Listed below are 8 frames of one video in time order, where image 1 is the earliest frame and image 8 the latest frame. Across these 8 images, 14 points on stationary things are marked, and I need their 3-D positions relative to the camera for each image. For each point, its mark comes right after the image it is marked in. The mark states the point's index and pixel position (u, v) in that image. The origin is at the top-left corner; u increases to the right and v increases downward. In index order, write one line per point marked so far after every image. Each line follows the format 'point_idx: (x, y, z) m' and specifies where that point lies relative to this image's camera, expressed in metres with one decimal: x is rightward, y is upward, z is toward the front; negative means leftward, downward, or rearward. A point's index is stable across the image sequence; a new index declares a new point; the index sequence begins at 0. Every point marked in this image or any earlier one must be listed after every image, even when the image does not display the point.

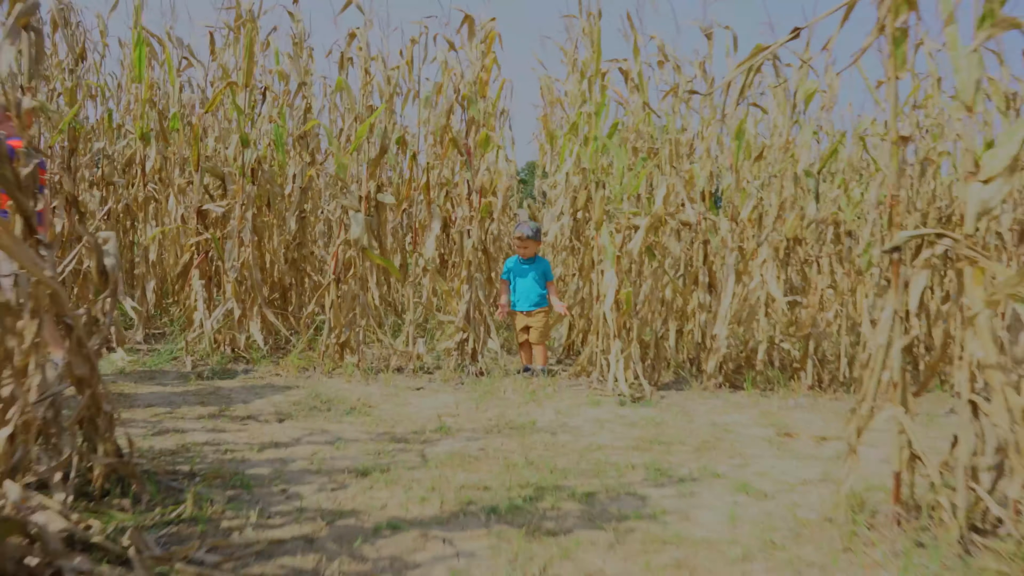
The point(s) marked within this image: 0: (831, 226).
0: (+2.7, +0.5, +3.9) m
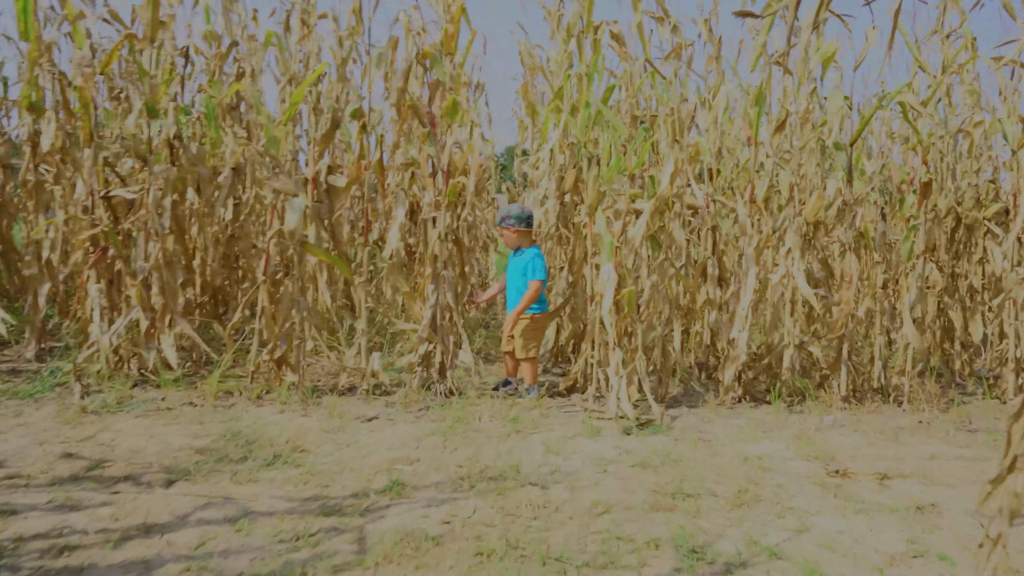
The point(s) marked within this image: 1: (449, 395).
0: (+2.5, +0.6, +3.3) m
1: (-0.4, -0.7, +3.0) m
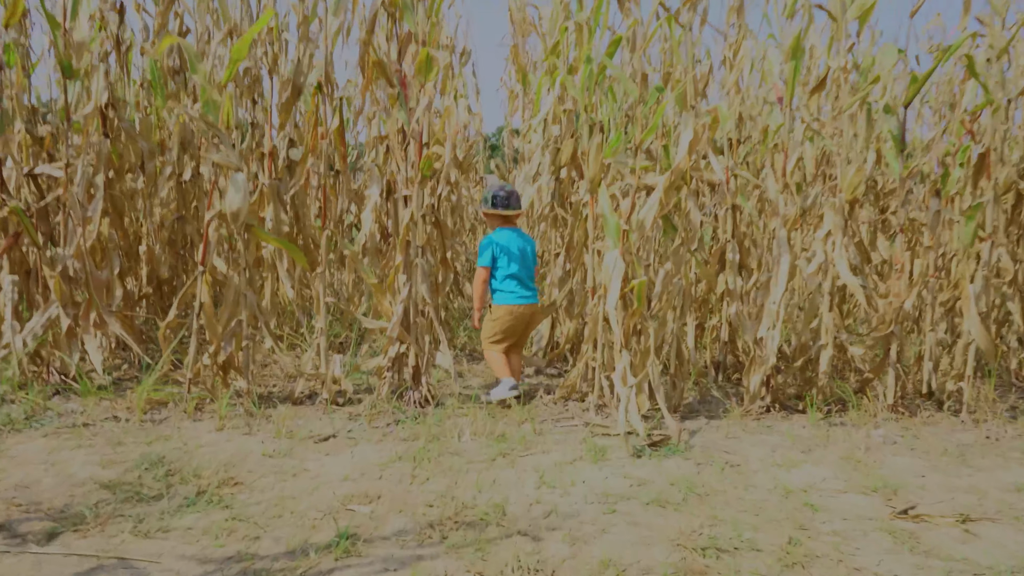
0: (+2.4, +0.6, +2.8) m
1: (-0.5, -0.6, +2.6) m
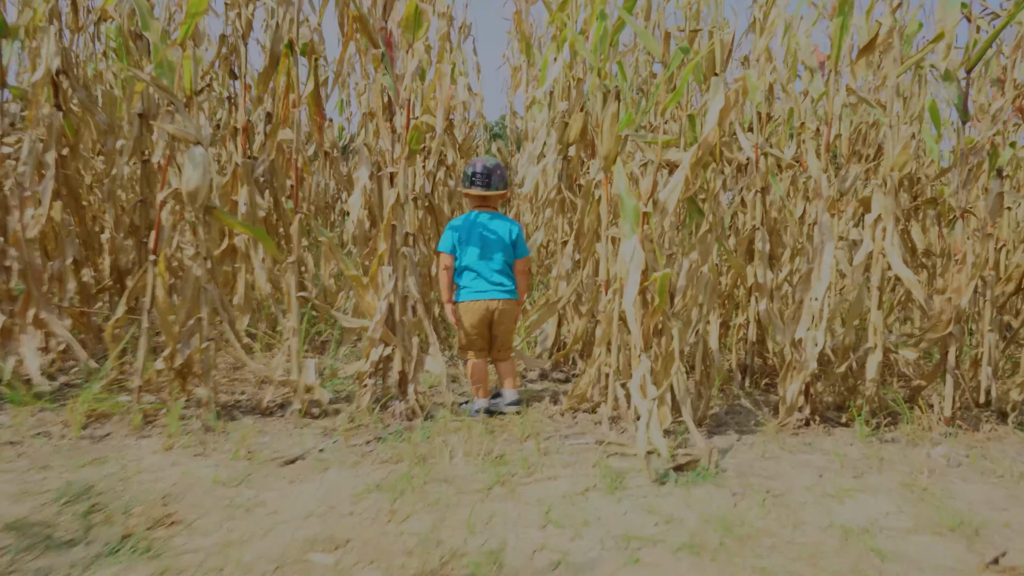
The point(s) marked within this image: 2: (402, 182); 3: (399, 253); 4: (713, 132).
0: (+2.4, +0.7, +2.5) m
1: (-0.5, -0.6, +2.2) m
2: (-0.5, +0.5, +2.3) m
3: (-0.5, +0.2, +2.3) m
4: (+0.9, +0.7, +2.2) m
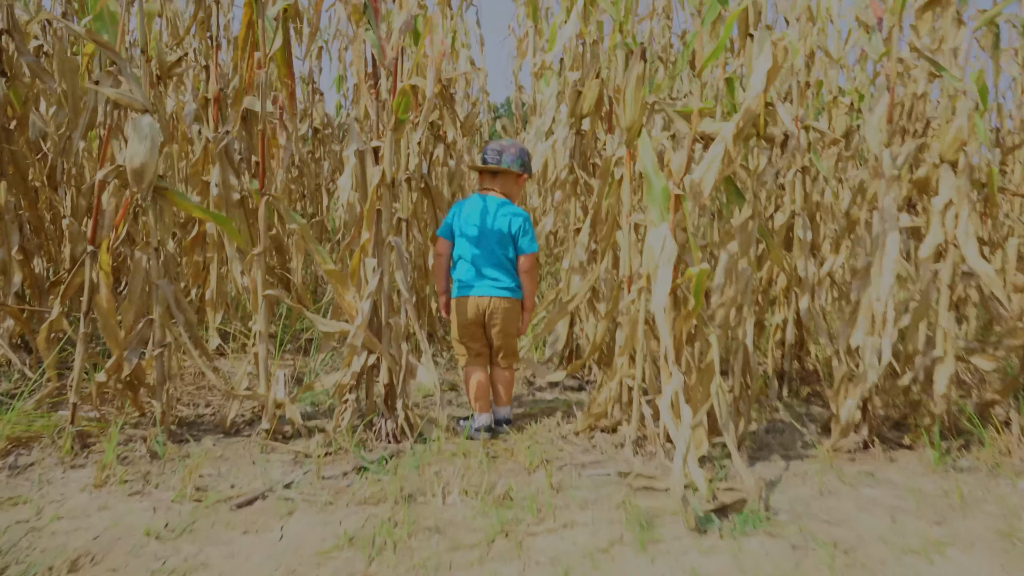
0: (+2.5, +0.7, +2.1) m
1: (-0.5, -0.6, +1.9) m
2: (-0.5, +0.5, +1.9) m
3: (-0.5, +0.2, +1.9) m
4: (+1.0, +0.7, +1.8) m
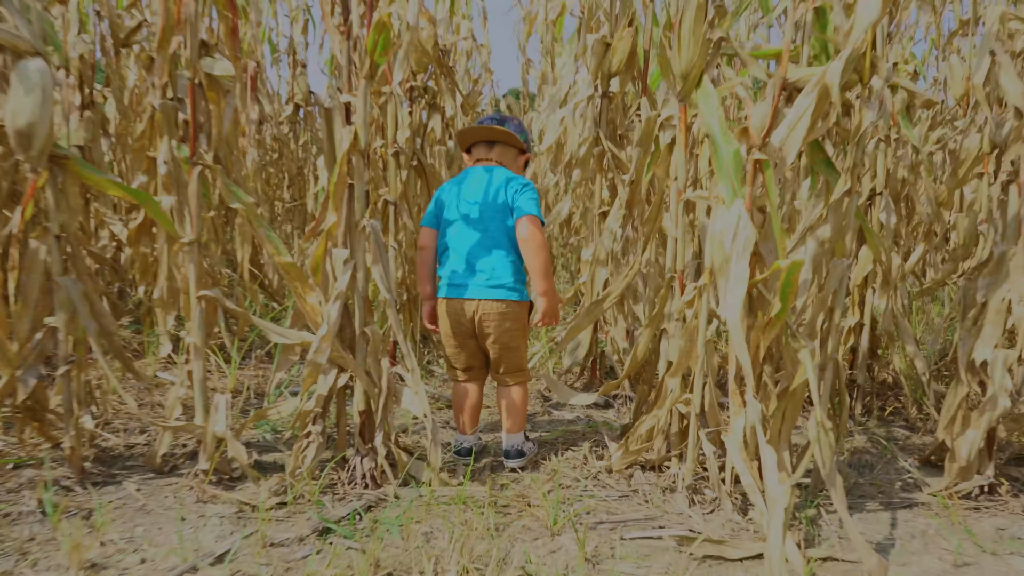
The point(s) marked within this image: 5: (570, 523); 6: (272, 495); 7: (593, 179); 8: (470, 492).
0: (+2.5, +0.7, +1.6) m
1: (-0.4, -0.6, +1.5) m
2: (-0.5, +0.5, +1.4) m
3: (-0.5, +0.2, +1.4) m
4: (+1.0, +0.7, +1.3) m
5: (+0.2, -0.6, +1.3) m
6: (-0.7, -0.6, +1.4) m
7: (+0.4, +0.6, +2.4) m
8: (-0.1, -0.6, +1.4) m
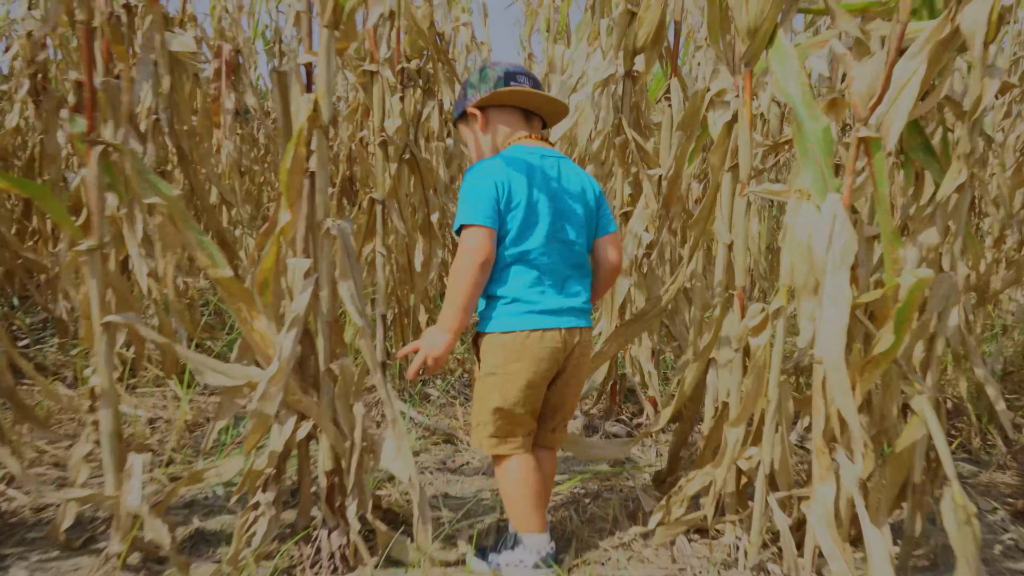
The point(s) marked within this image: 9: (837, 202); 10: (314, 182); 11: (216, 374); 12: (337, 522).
0: (+2.5, +0.6, +1.3) m
1: (-0.4, -0.7, +1.1) m
2: (-0.4, +0.5, +1.1) m
3: (-0.4, +0.1, +1.1) m
4: (+1.0, +0.7, +1.0) m
5: (+0.2, -0.7, +0.9) m
6: (-0.7, -0.7, +1.0) m
7: (+0.4, +0.5, +2.1) m
8: (-0.1, -0.7, +1.1) m
9: (+0.6, +0.2, +0.9) m
10: (-0.4, +0.2, +1.1) m
11: (-0.7, -0.2, +1.1) m
12: (-0.4, -0.6, +1.1) m
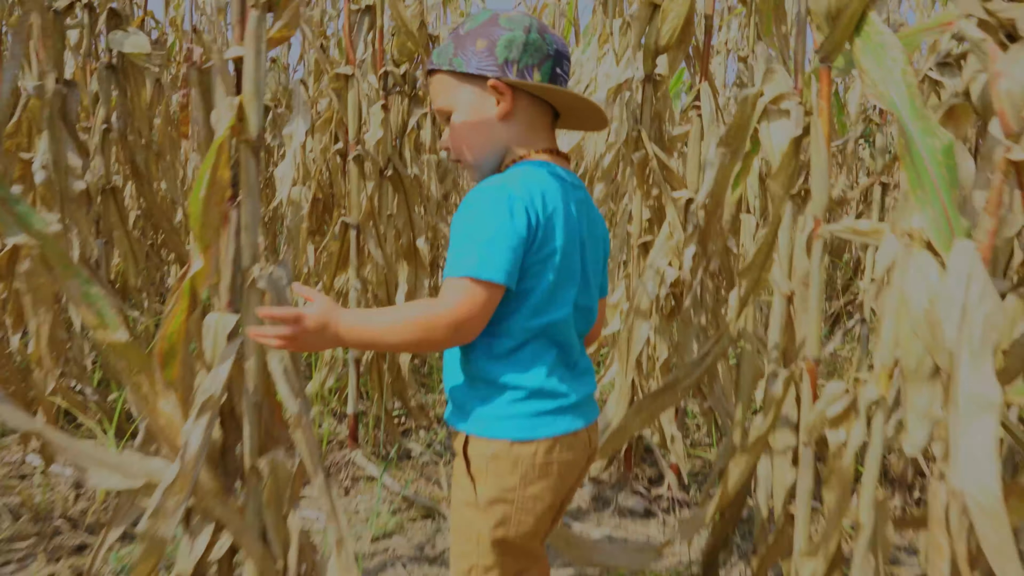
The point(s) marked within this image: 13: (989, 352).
0: (+2.5, +0.5, +1.0) m
1: (-0.4, -0.8, +0.8) m
2: (-0.4, +0.4, +0.8) m
3: (-0.4, 0.0, +0.8) m
4: (+1.0, +0.6, +0.7) m
5: (+0.2, -0.8, +0.7) m
6: (-0.7, -0.8, +0.7) m
7: (+0.4, +0.4, +1.8) m
8: (-0.1, -0.8, +0.8) m
9: (+0.6, 0.0, +0.6) m
10: (-0.5, +0.1, +0.8) m
11: (-0.7, -0.3, +0.8) m
12: (-0.4, -0.7, +0.8) m
13: (+0.7, -0.1, +0.6) m
